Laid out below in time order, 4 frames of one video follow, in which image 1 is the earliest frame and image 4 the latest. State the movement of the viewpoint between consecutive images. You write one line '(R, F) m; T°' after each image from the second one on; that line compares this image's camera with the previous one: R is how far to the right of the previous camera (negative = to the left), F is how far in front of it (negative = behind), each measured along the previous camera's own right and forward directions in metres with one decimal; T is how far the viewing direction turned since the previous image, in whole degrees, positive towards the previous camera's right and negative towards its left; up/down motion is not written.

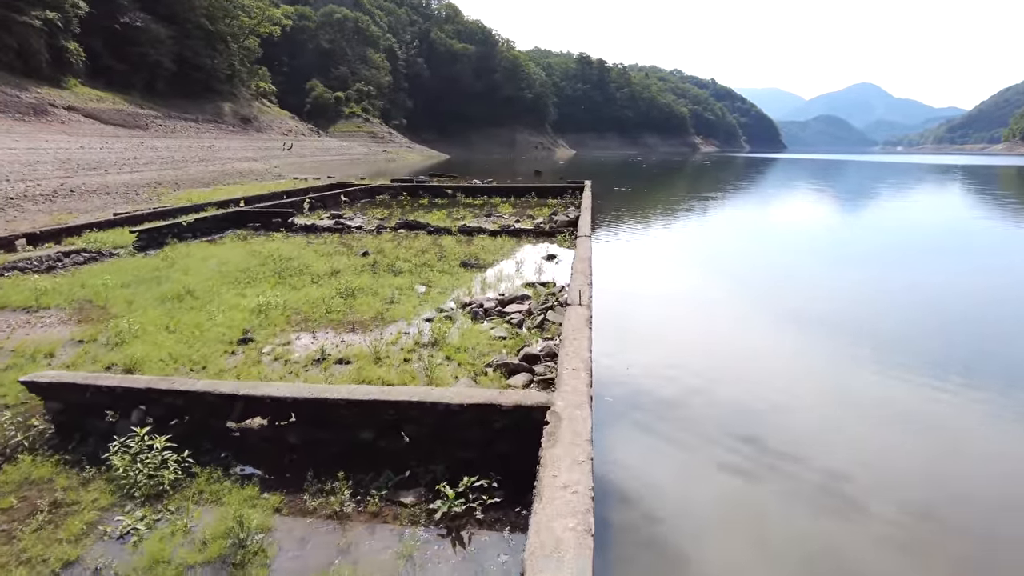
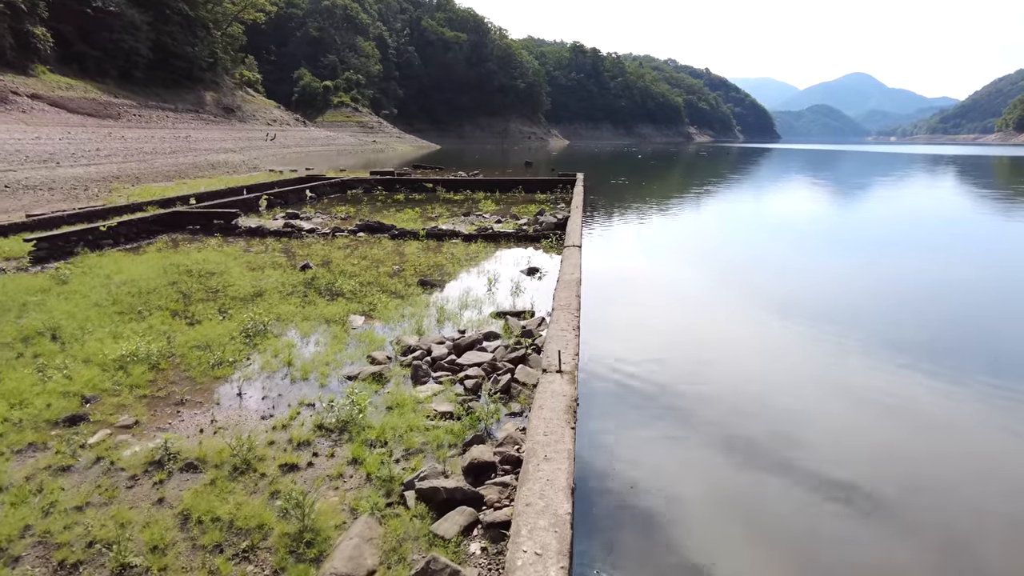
(+0.3, +1.7) m; +1°
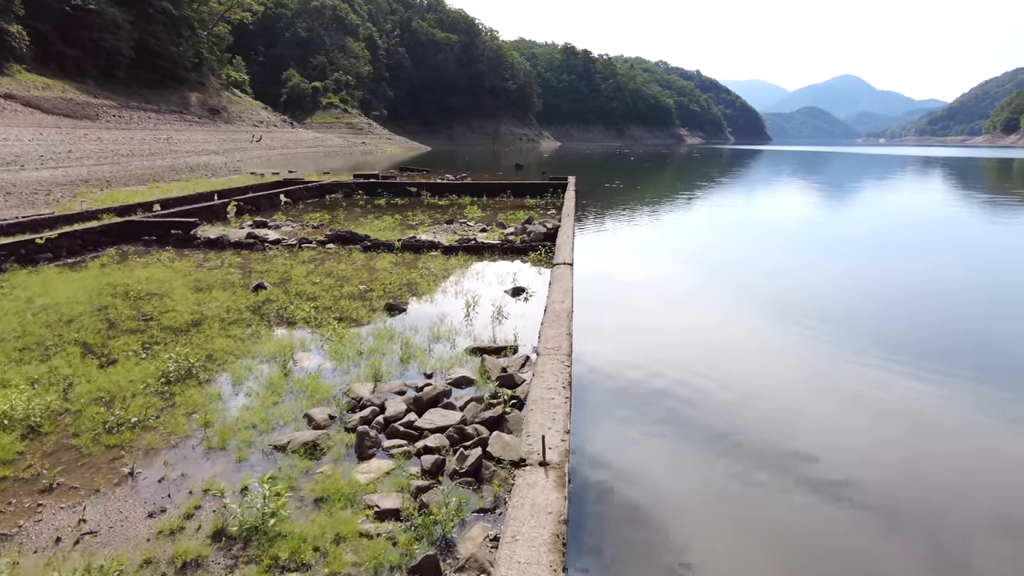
(+0.1, +0.9) m; +1°
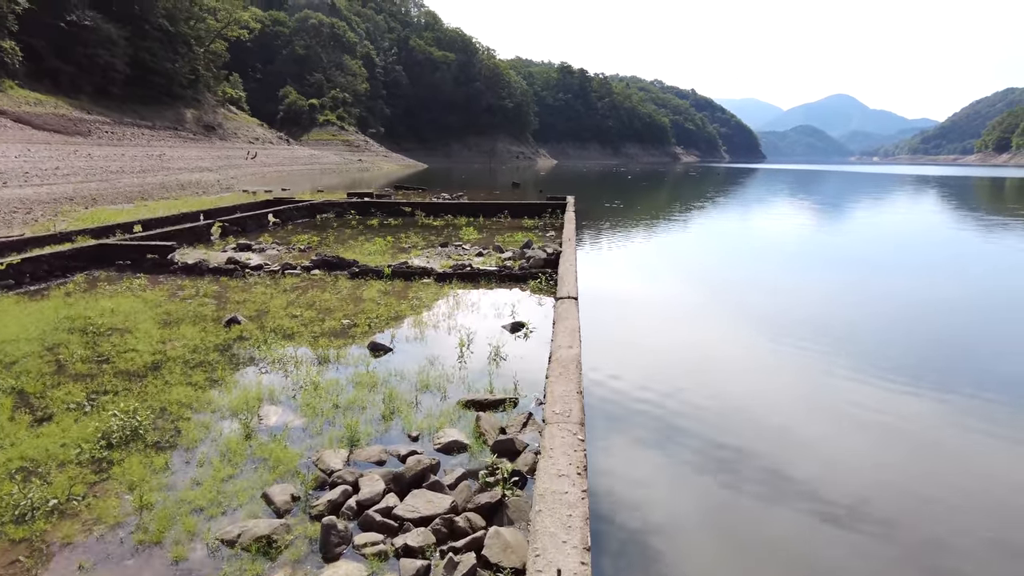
(0.0, +0.6) m; 0°
